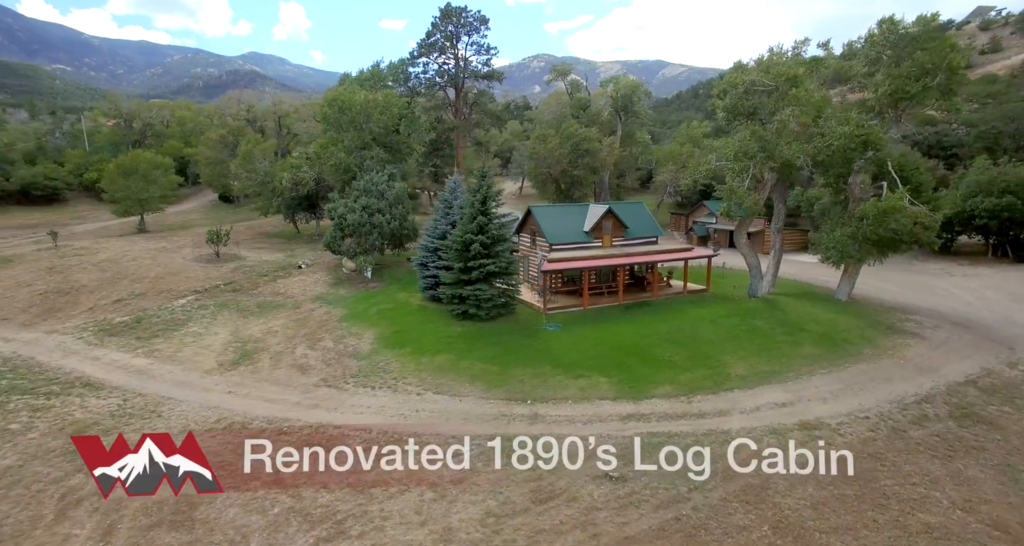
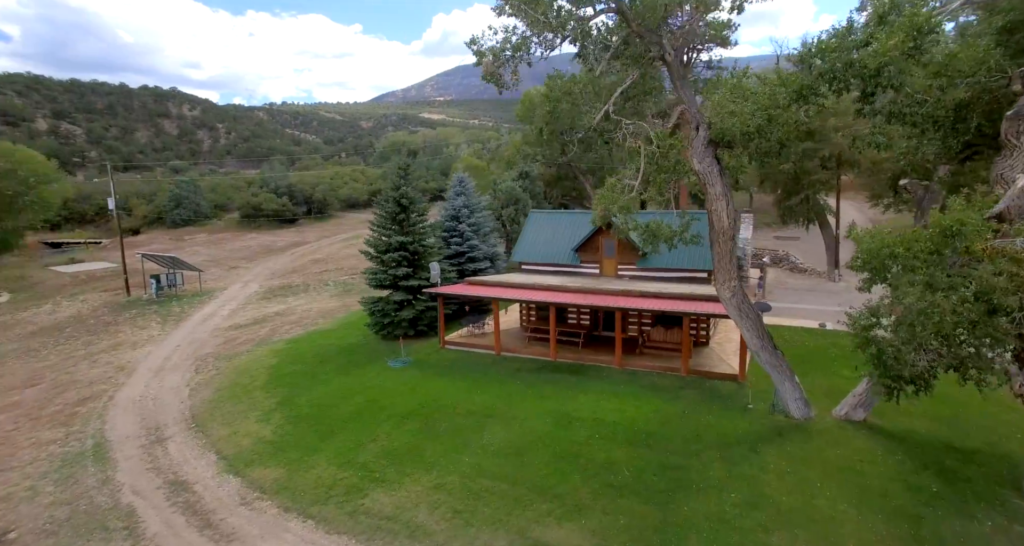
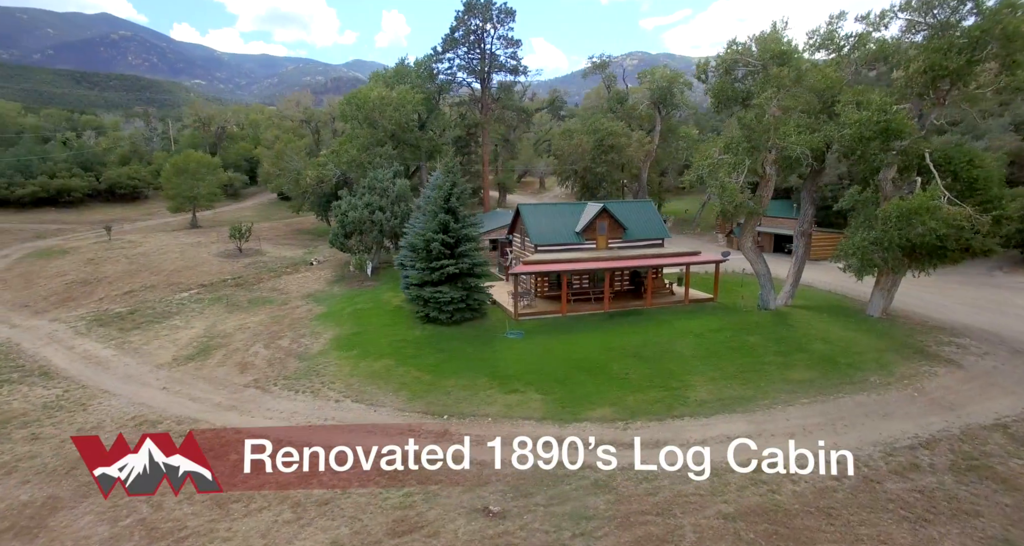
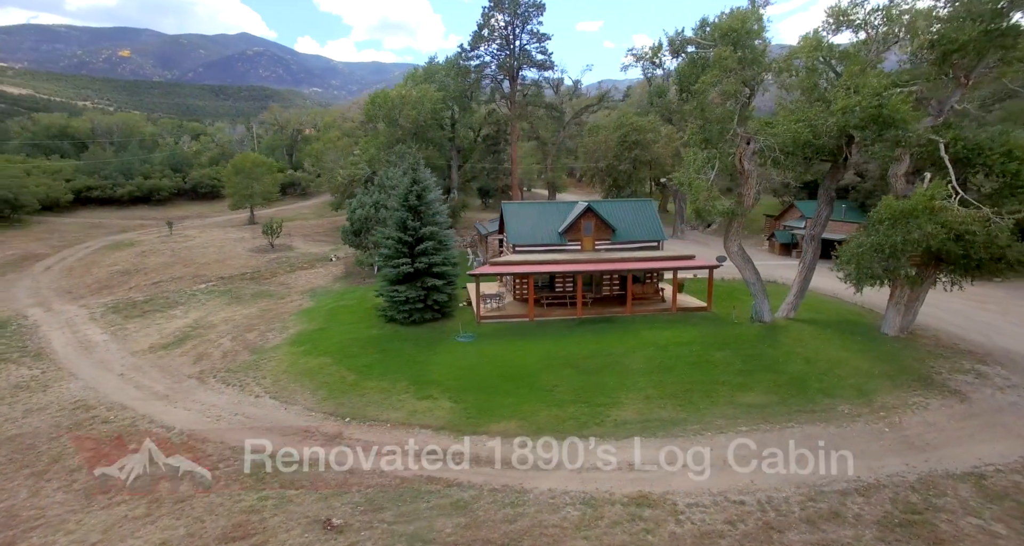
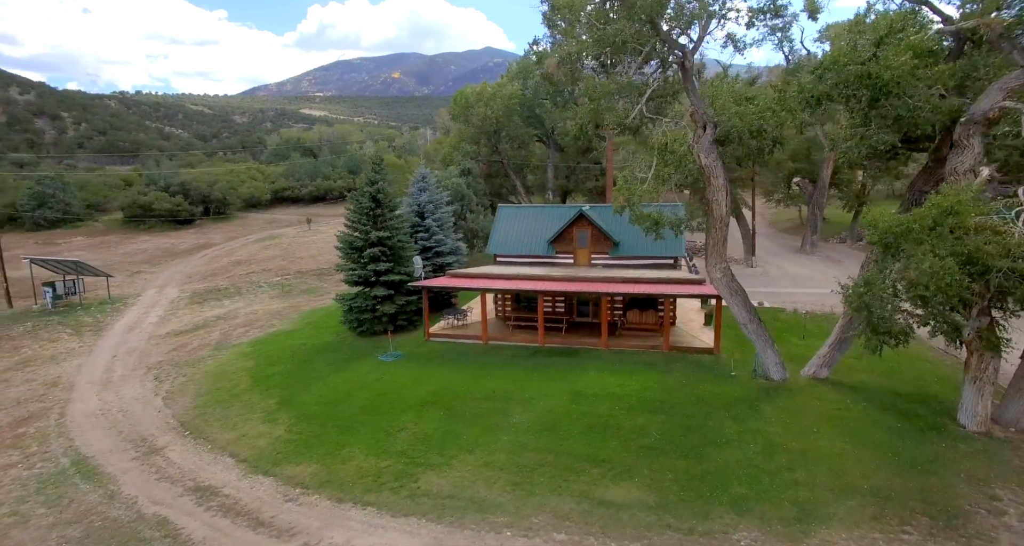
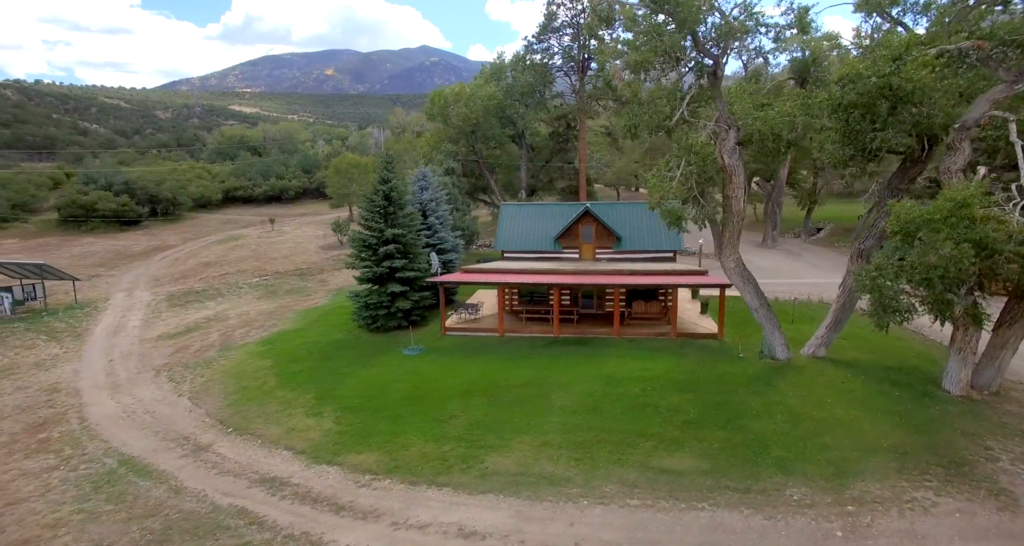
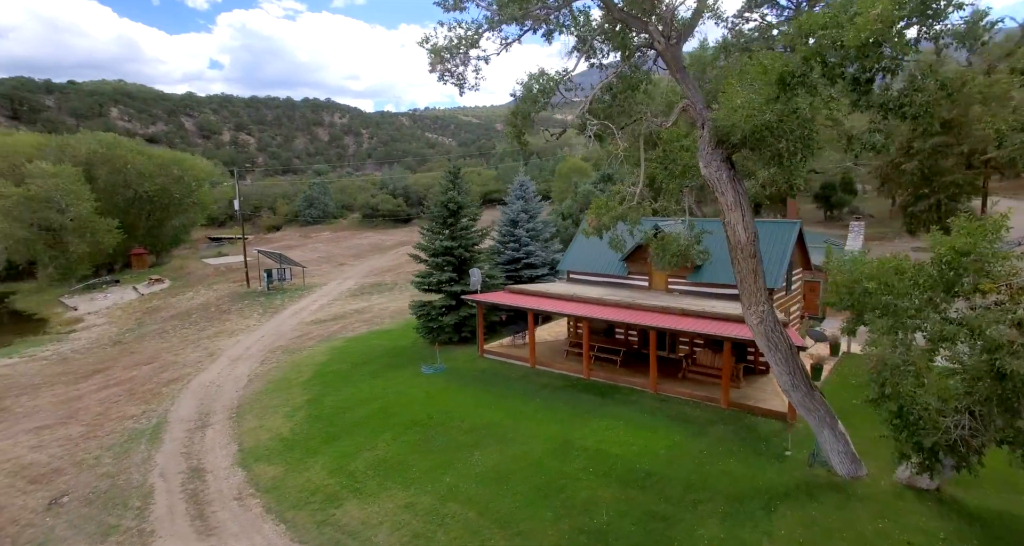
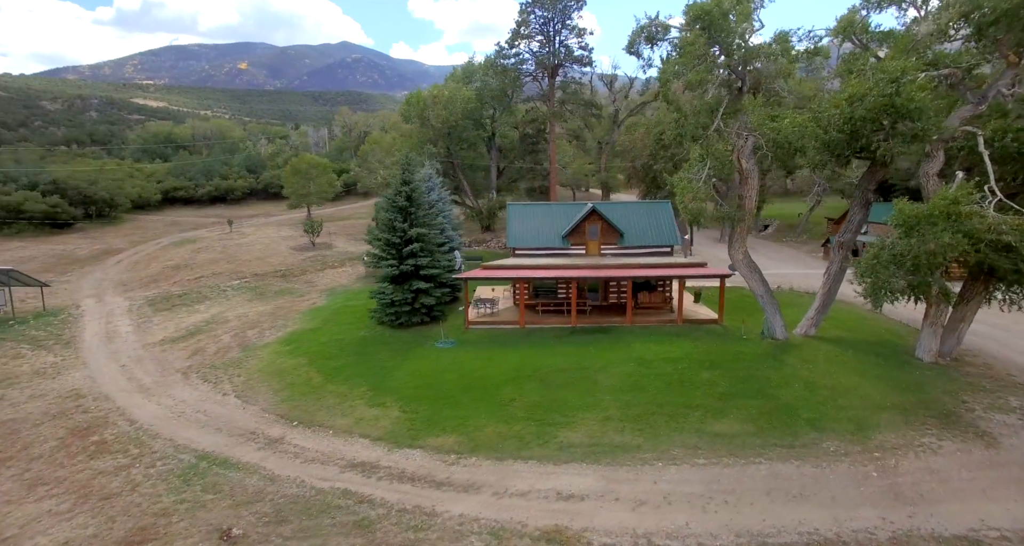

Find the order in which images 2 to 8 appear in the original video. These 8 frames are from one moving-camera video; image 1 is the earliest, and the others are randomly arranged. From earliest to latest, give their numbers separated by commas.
3, 4, 8, 6, 5, 2, 7
